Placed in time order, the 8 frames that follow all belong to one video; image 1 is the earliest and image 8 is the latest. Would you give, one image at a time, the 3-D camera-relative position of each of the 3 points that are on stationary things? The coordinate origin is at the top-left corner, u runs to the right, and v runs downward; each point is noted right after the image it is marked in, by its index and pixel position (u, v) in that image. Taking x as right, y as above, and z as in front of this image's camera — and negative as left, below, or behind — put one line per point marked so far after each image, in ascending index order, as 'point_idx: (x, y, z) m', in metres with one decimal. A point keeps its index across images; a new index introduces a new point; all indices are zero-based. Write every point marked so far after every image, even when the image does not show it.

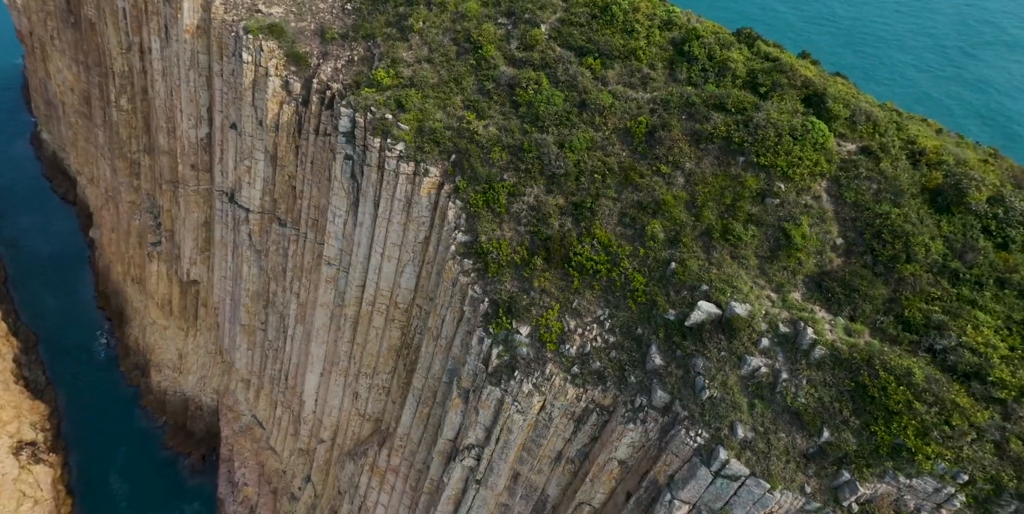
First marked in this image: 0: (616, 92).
0: (+3.1, +4.9, +19.2) m
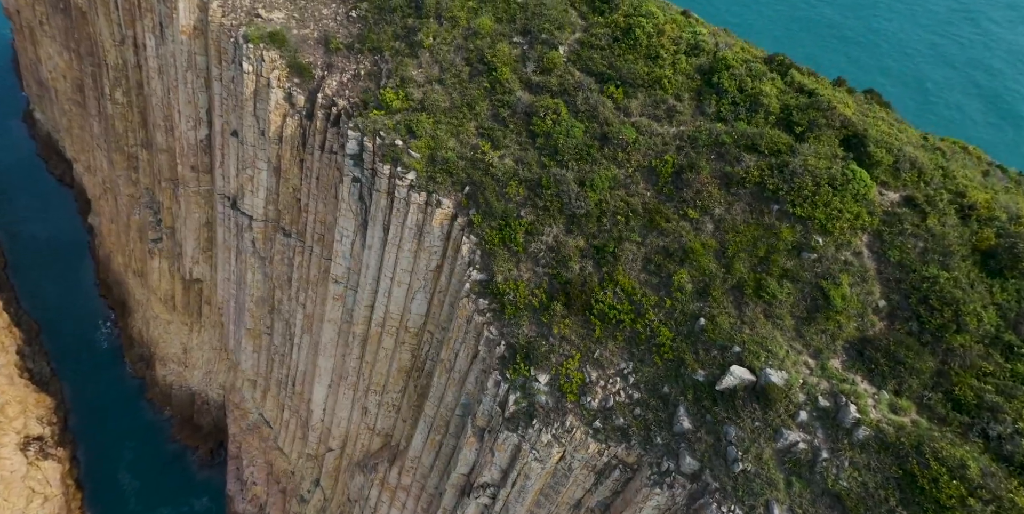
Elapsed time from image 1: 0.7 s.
0: (+3.6, +3.7, +18.2) m
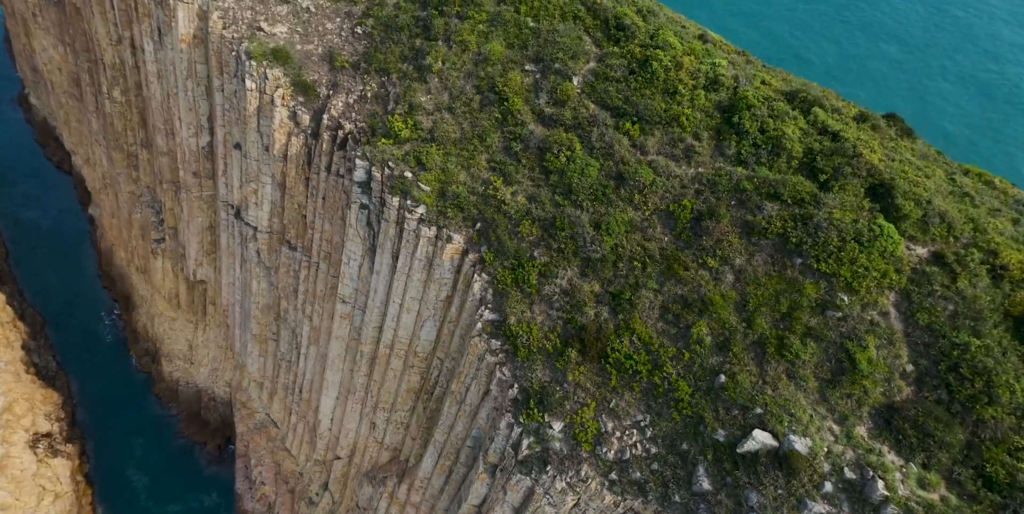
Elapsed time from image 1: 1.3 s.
0: (+4.0, +2.5, +17.6) m
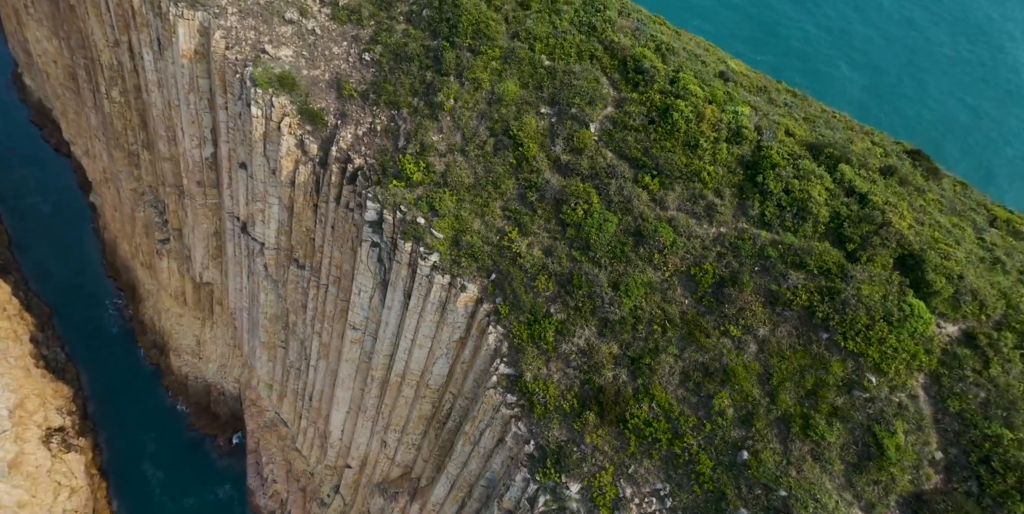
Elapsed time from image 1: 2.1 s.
0: (+4.4, +0.9, +17.1) m
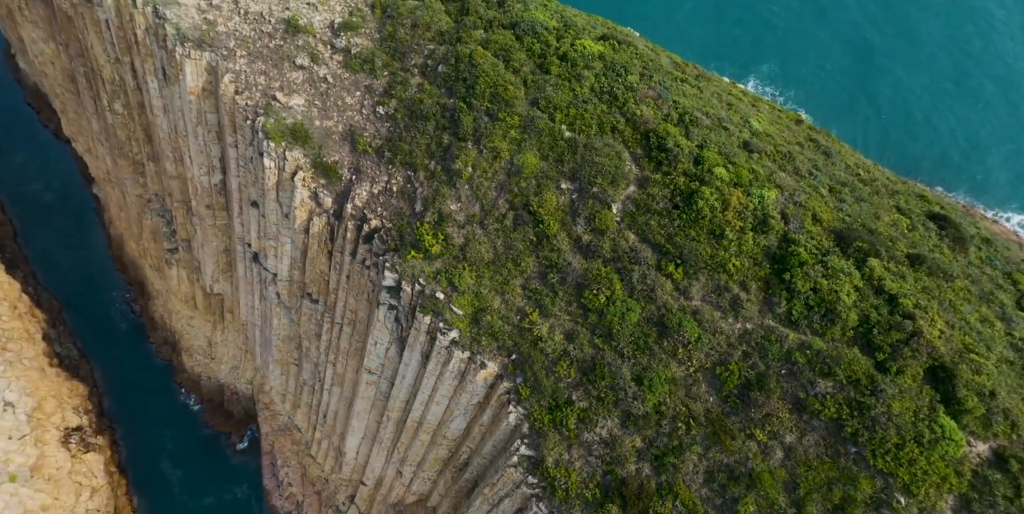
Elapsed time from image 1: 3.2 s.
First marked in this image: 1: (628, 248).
0: (+5.0, -1.6, +16.9) m
1: (+3.3, +0.2, +18.2) m
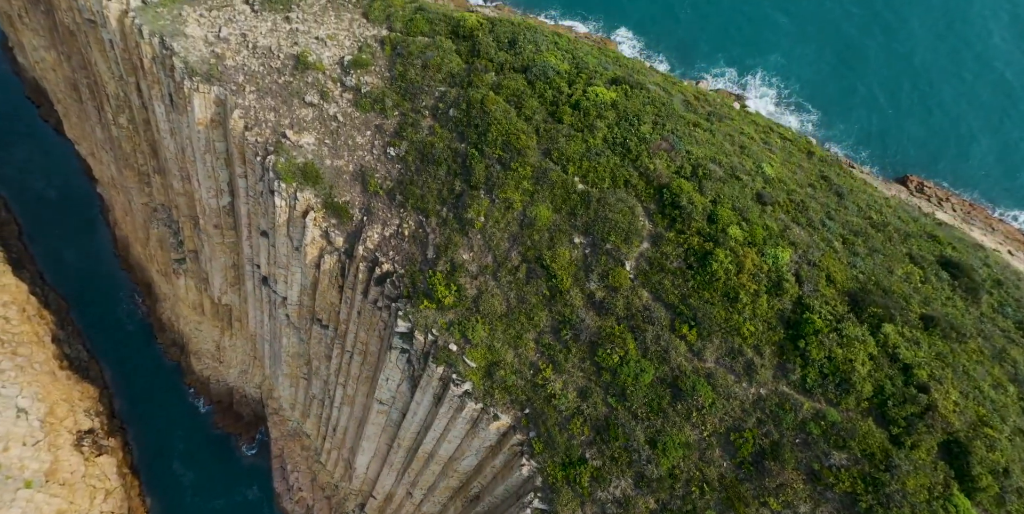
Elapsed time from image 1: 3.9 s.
0: (+5.4, -3.3, +17.0) m
1: (+3.7, -1.5, +18.2) m
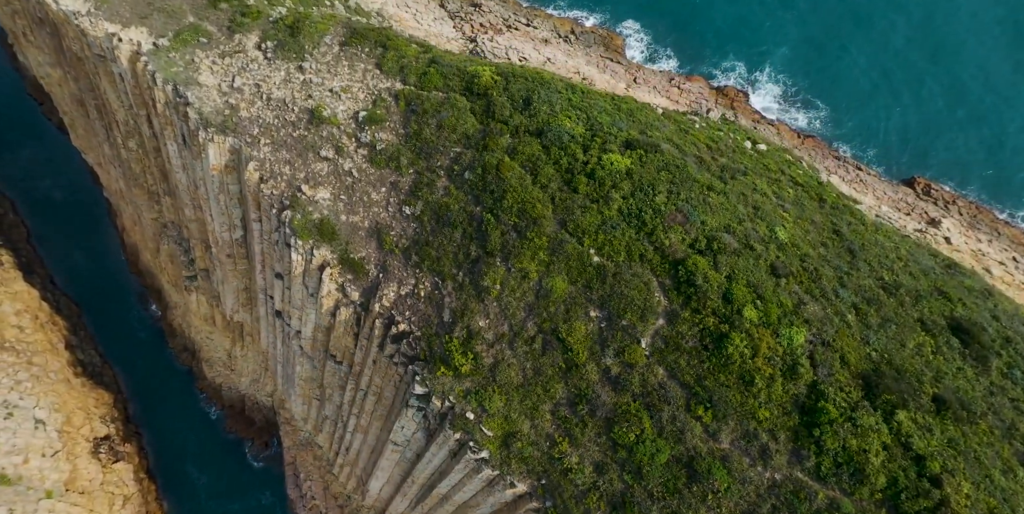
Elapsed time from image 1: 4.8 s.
0: (+5.9, -5.6, +17.3) m
1: (+4.2, -3.7, +18.5) m
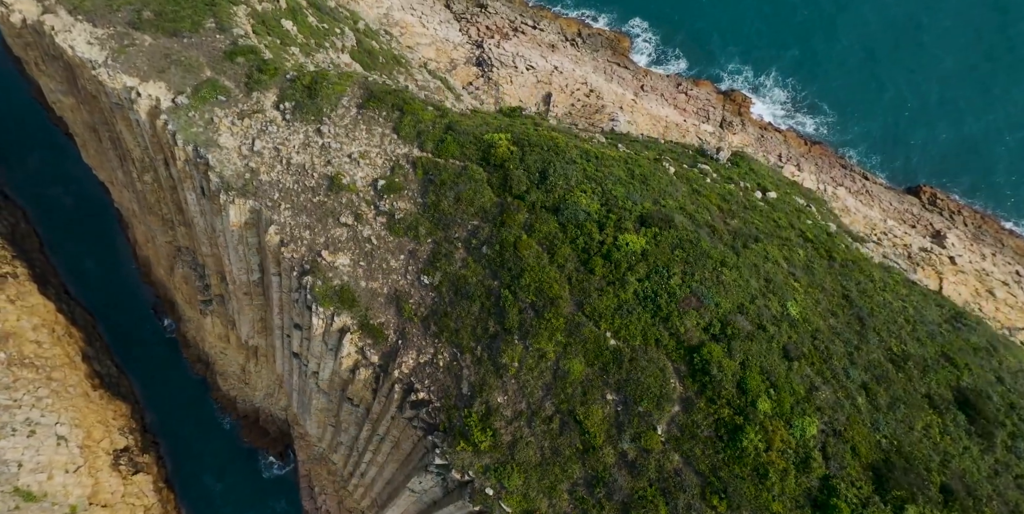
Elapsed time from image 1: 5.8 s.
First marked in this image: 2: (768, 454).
0: (+6.5, -8.3, +18.0) m
1: (+4.7, -6.4, +19.1) m
2: (+7.2, -5.4, +18.5) m
